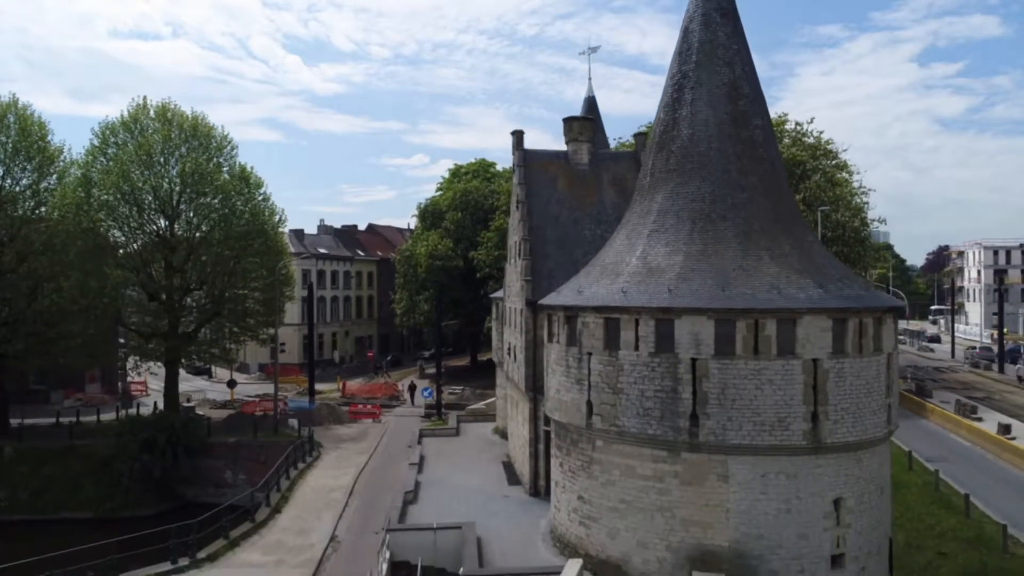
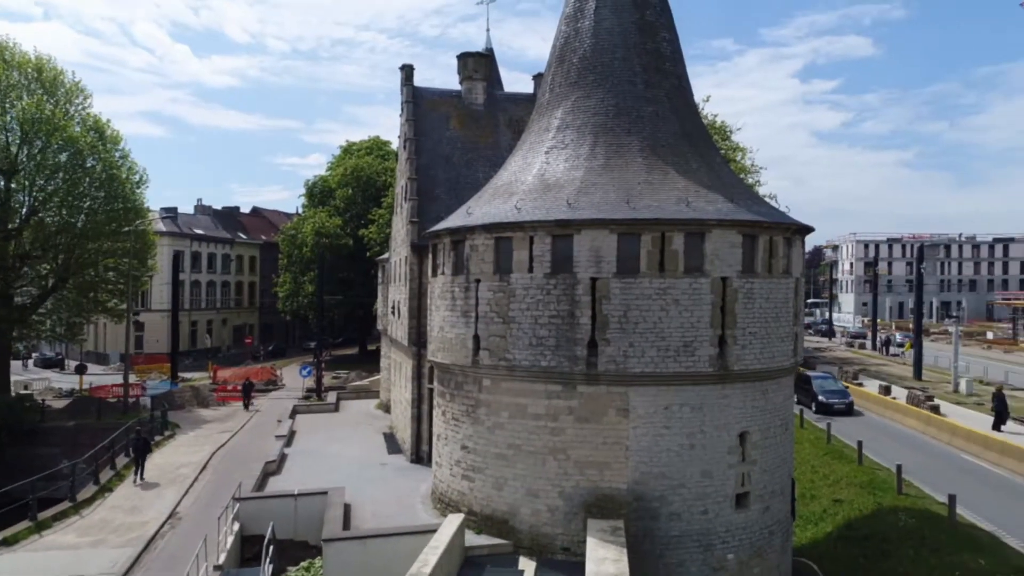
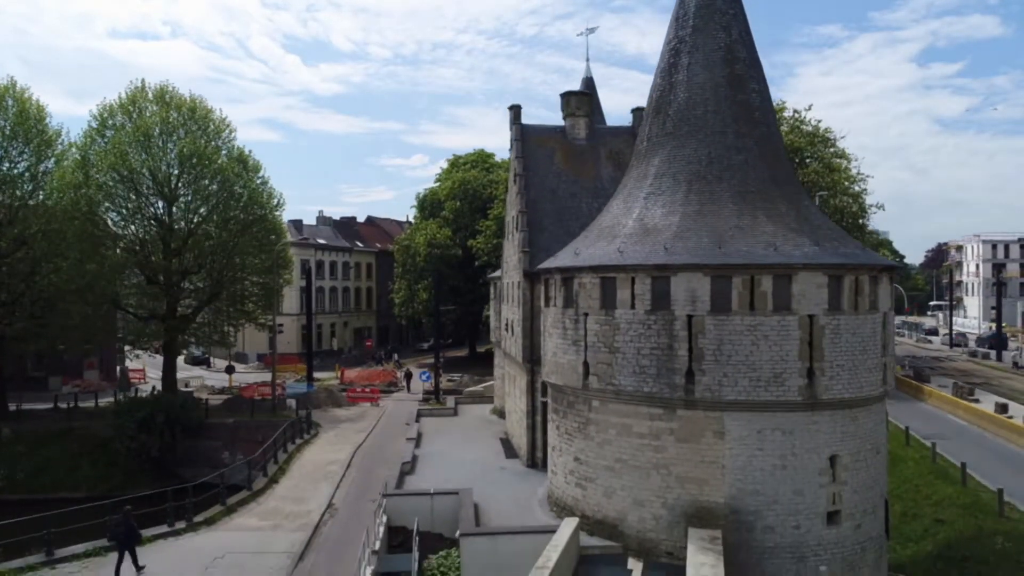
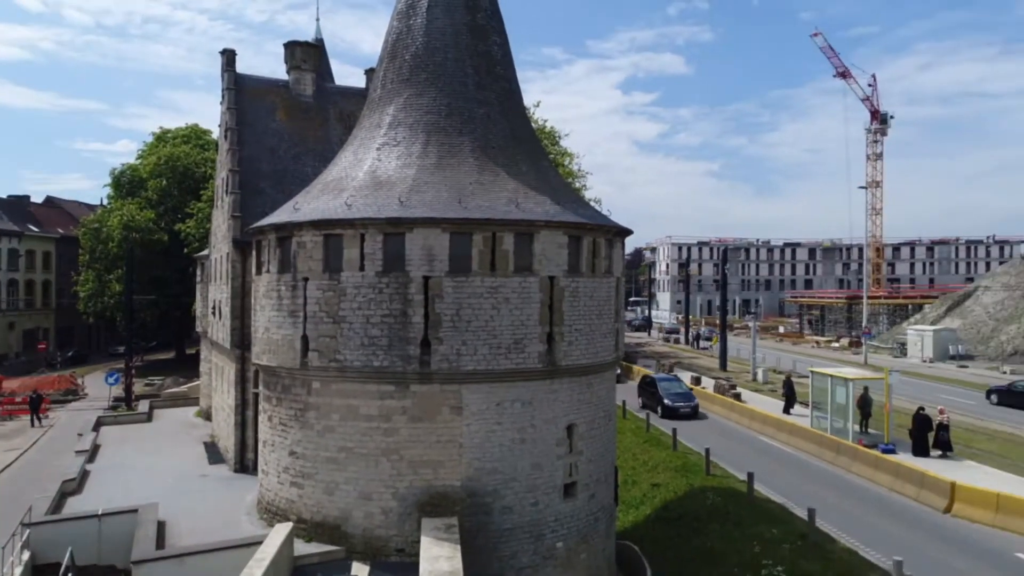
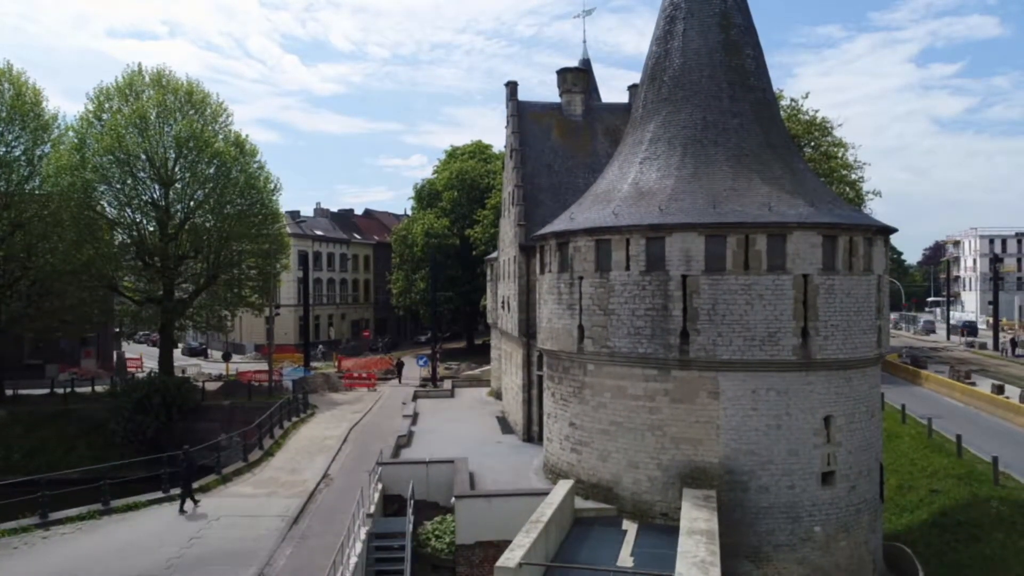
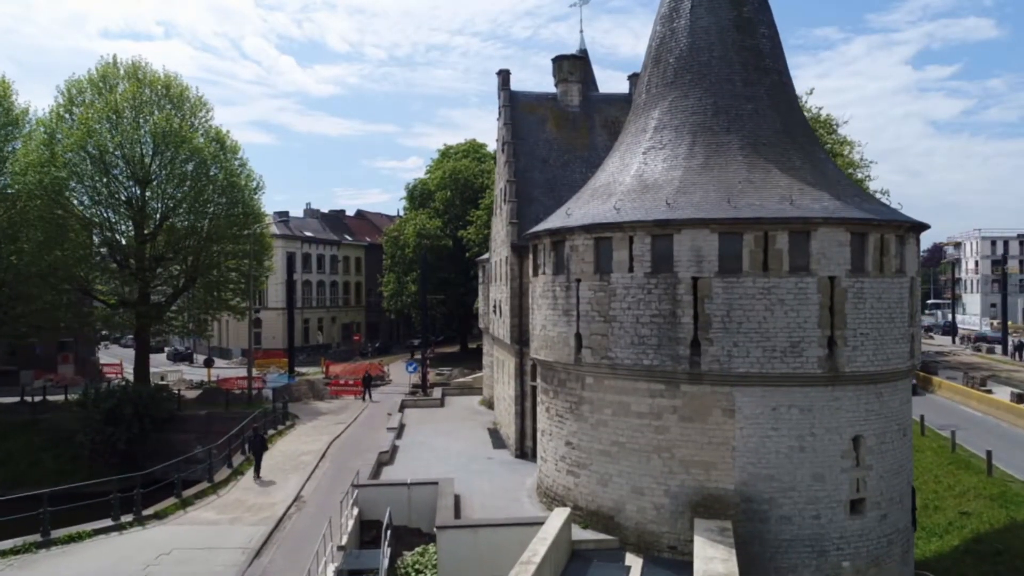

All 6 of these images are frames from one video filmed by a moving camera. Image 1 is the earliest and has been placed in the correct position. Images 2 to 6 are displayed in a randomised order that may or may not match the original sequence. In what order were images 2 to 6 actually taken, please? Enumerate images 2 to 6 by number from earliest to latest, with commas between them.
3, 5, 6, 2, 4
